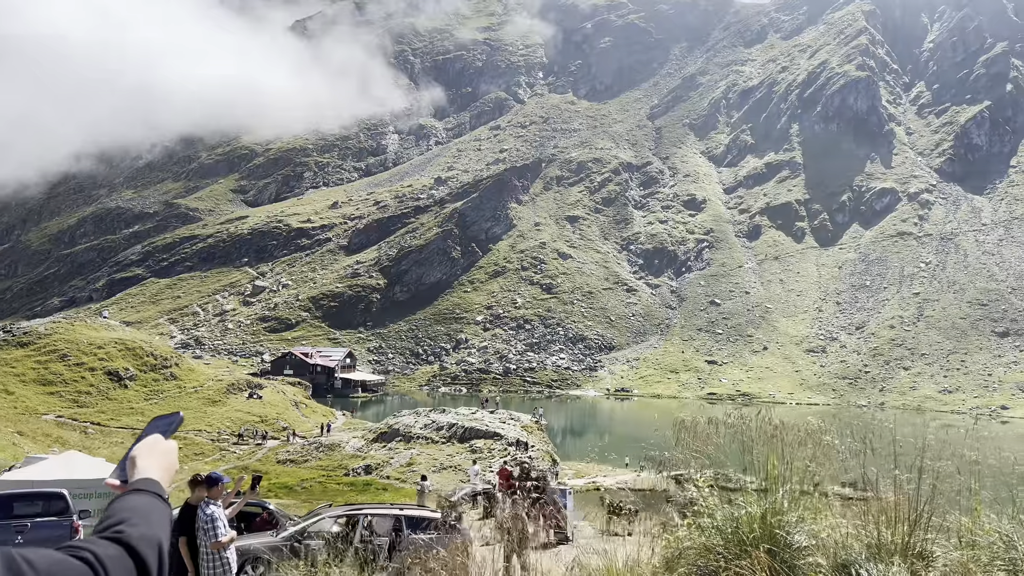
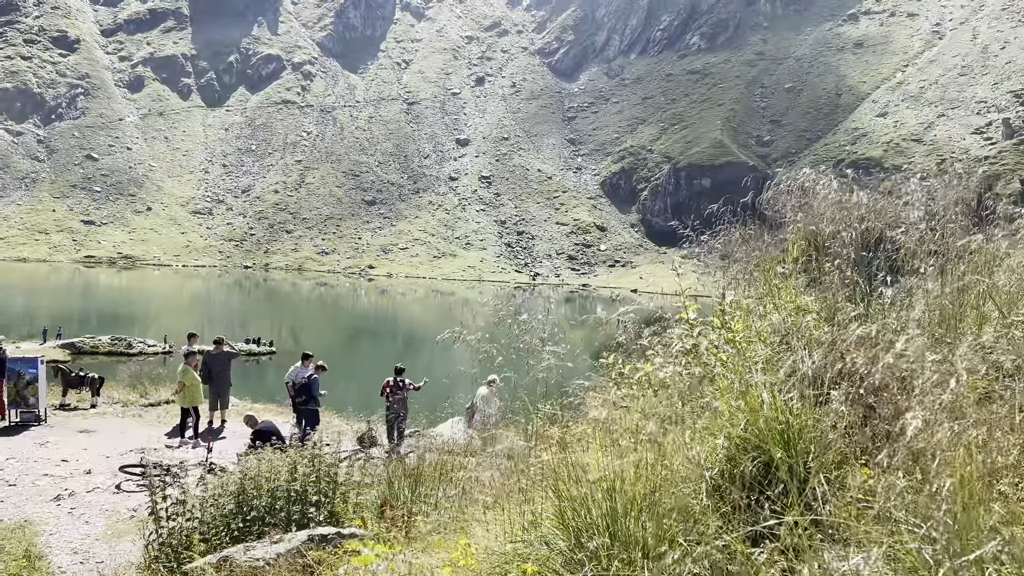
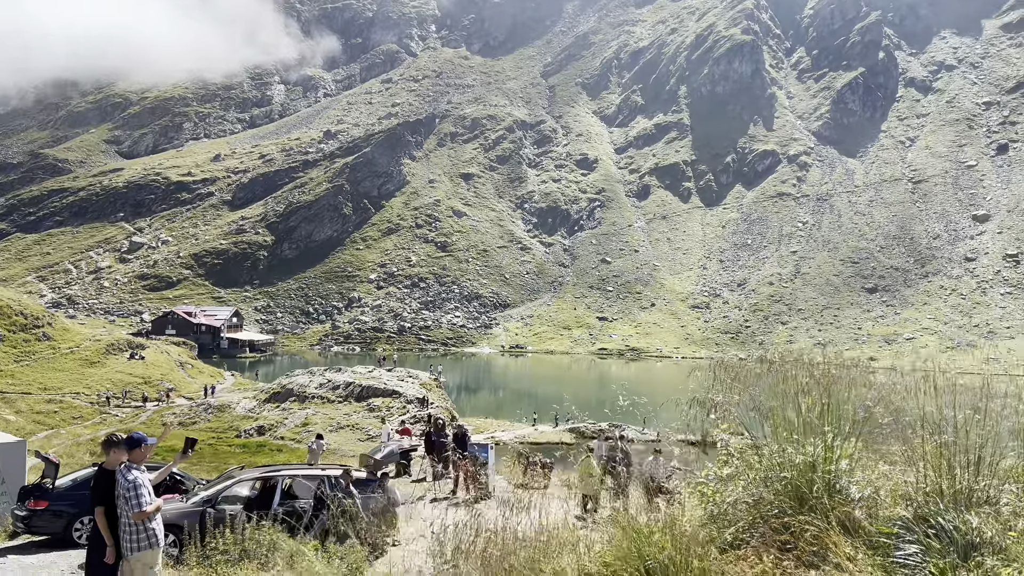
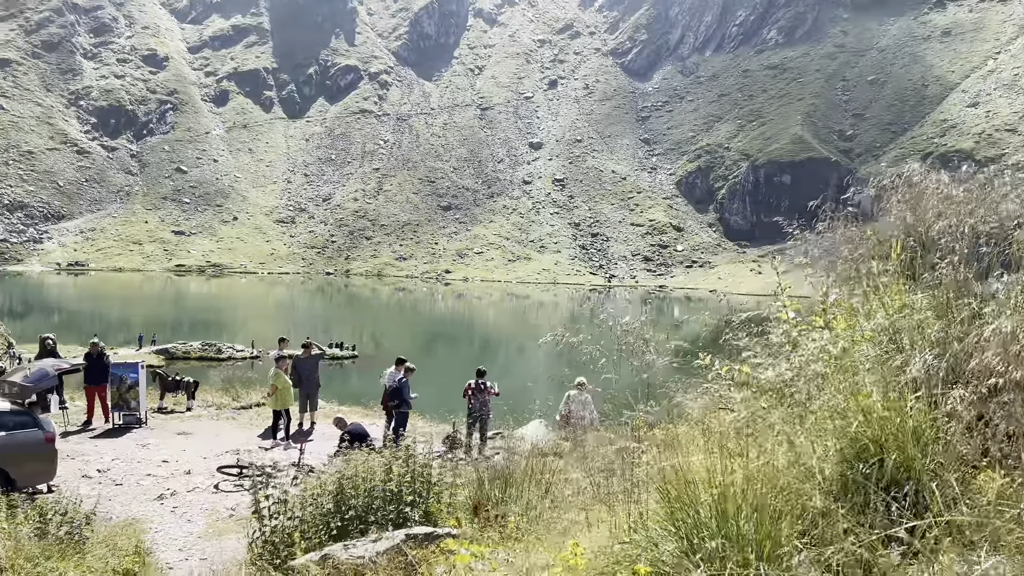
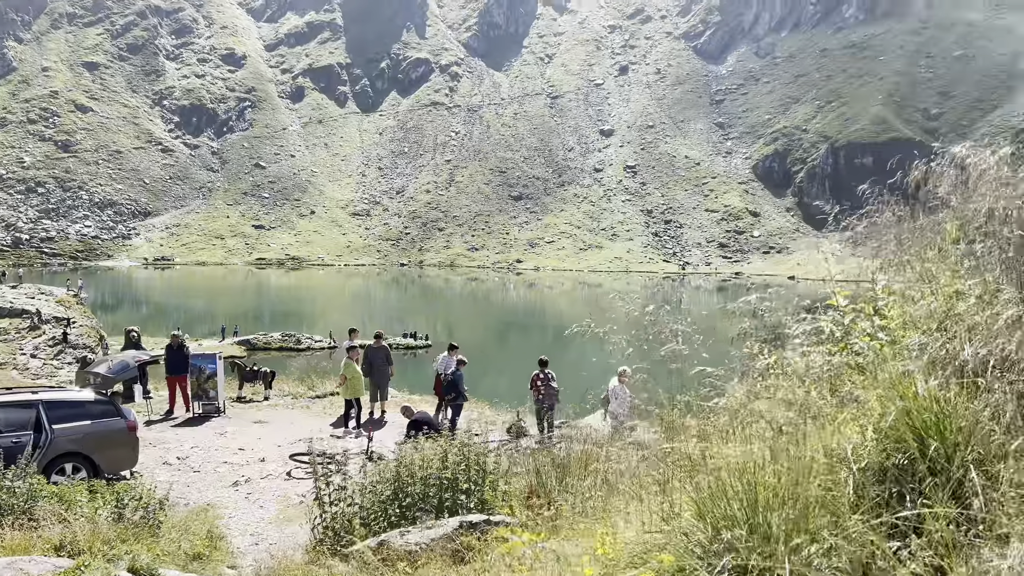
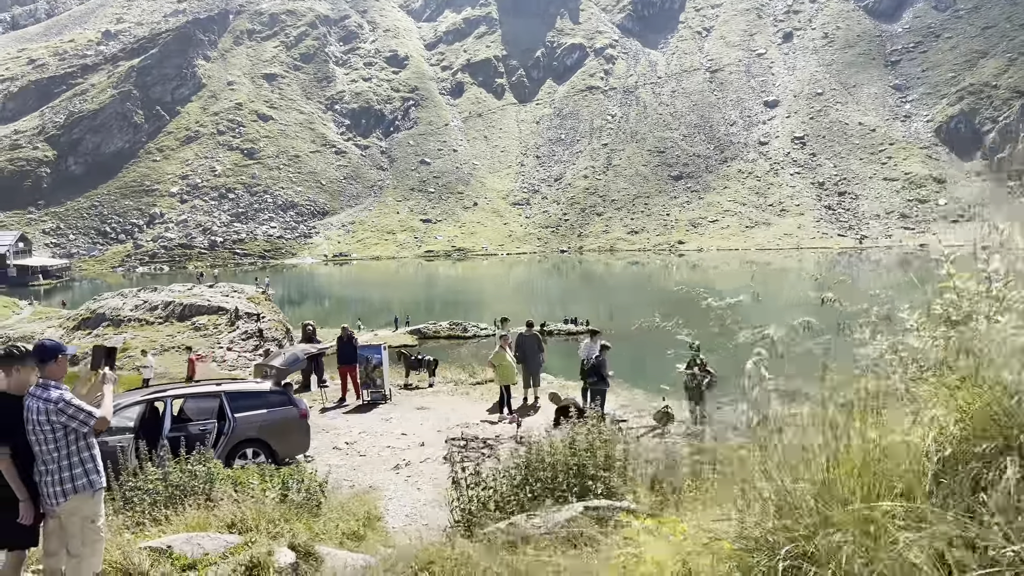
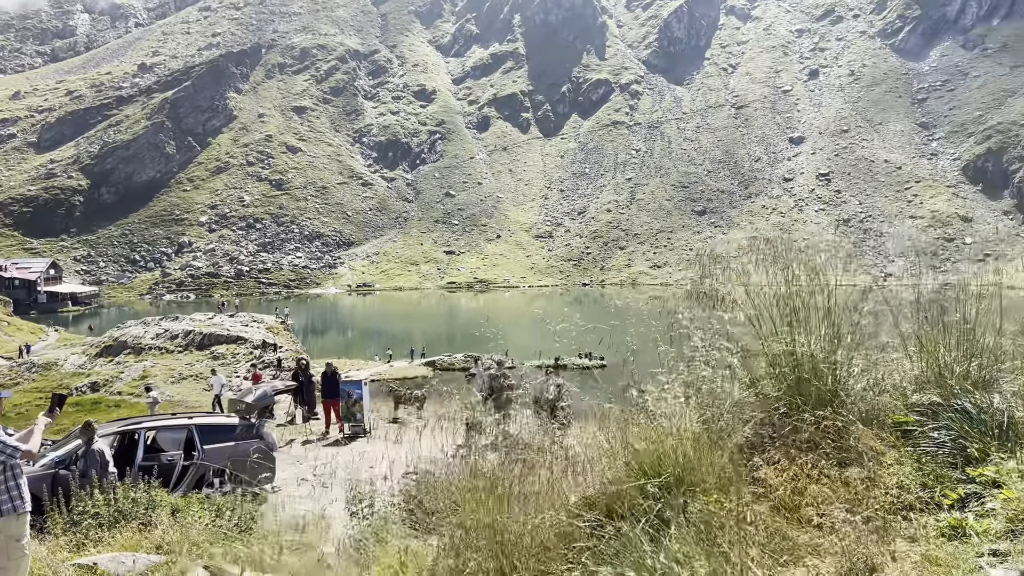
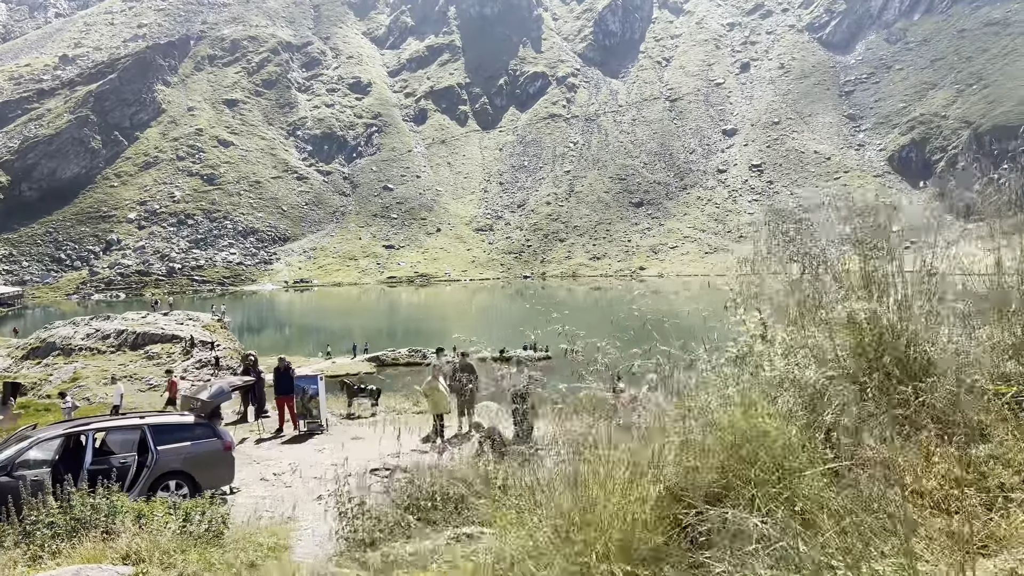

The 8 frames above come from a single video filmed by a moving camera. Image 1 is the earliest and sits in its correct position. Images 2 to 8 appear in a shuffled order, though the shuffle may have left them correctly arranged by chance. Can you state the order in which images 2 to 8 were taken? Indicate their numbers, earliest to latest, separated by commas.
3, 7, 8, 6, 5, 2, 4
